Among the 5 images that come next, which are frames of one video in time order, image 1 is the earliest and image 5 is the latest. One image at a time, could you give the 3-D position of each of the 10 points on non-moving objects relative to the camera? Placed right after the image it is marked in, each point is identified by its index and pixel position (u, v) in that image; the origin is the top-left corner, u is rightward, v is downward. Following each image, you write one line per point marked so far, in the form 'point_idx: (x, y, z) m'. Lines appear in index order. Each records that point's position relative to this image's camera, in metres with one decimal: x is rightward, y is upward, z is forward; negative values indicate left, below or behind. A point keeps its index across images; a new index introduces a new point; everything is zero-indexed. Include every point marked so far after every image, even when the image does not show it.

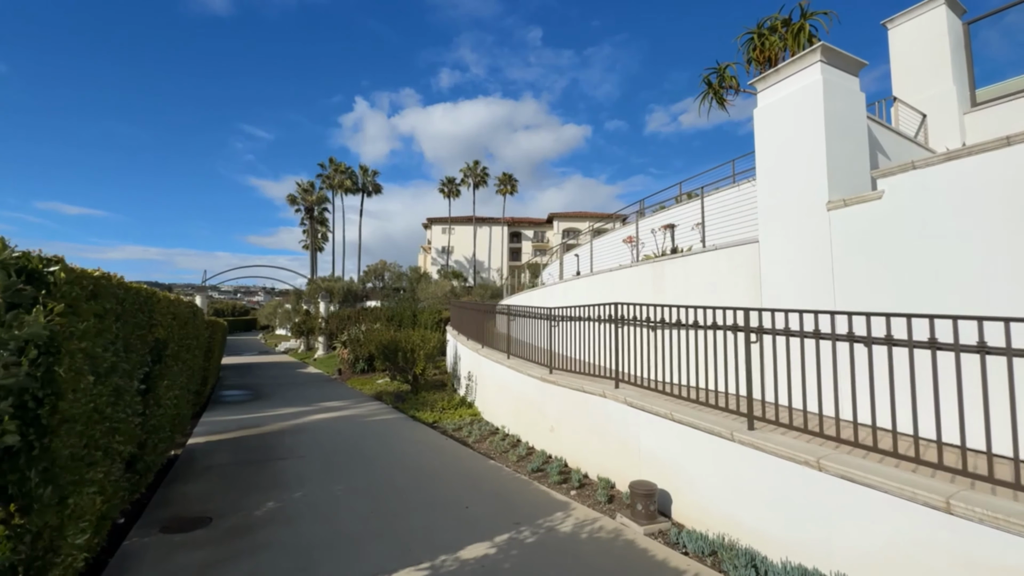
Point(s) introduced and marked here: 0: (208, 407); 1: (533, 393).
0: (-7.4, -2.9, +11.0) m
1: (+0.3, -1.7, +7.2) m
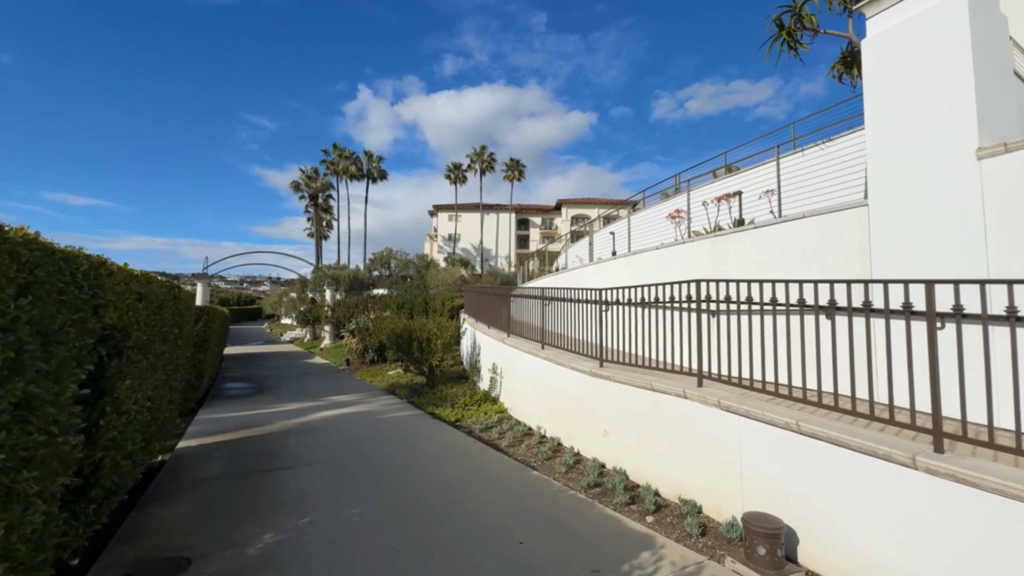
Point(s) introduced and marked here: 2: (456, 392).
0: (-6.8, -2.6, +10.0) m
1: (+0.9, -1.4, +6.1) m
2: (-1.2, -2.3, +9.9) m
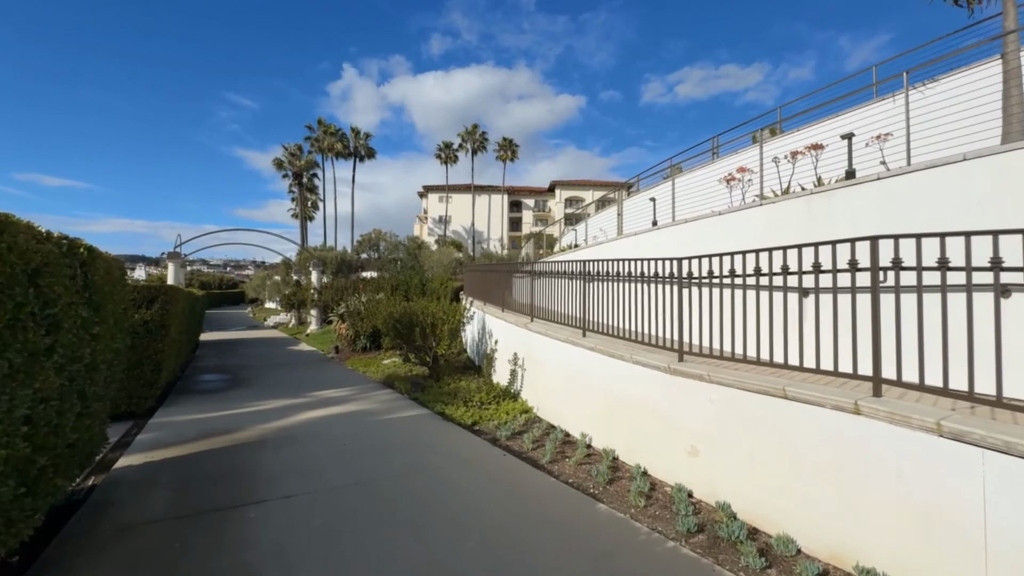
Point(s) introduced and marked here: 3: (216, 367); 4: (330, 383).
0: (-6.4, -2.1, +8.4) m
1: (+1.4, -1.1, +4.7) m
2: (-0.8, -1.9, +8.5) m
3: (-8.5, -2.3, +12.9) m
4: (-4.1, -2.2, +10.1) m
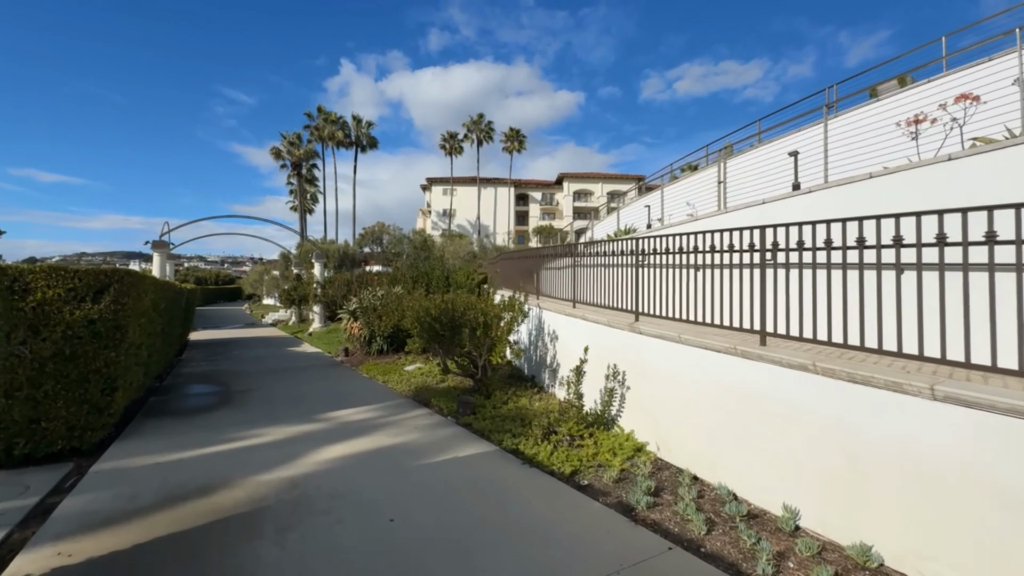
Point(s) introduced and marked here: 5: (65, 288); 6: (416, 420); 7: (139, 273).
0: (-5.2, -1.9, +6.2) m
1: (+2.6, -0.9, +2.5) m
2: (+0.4, -1.7, +6.3) m
3: (-7.4, -2.1, +10.7) m
4: (-2.9, -2.0, +7.9) m
5: (-5.1, 0.0, +5.2) m
6: (-1.4, -1.9, +6.6) m
7: (-5.3, +0.2, +6.3) m
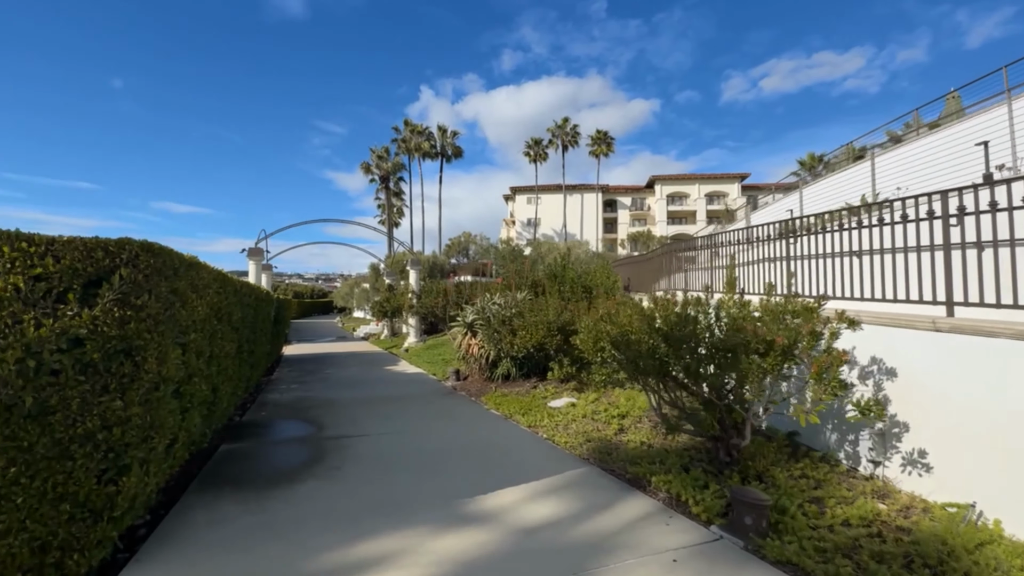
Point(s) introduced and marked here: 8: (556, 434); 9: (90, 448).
0: (-2.7, -1.9, +3.6) m
1: (+4.4, -0.7, -1.3) m
2: (+2.8, -1.6, +2.8) m
3: (-4.1, -2.2, +8.4) m
4: (-0.2, -1.9, +4.9) m
5: (-2.8, +0.1, +2.6) m
6: (+1.1, -1.9, +3.4) m
7: (-2.8, +0.2, +3.8) m
8: (+0.6, -2.0, +6.1) m
9: (-2.6, -1.0, +2.7) m
